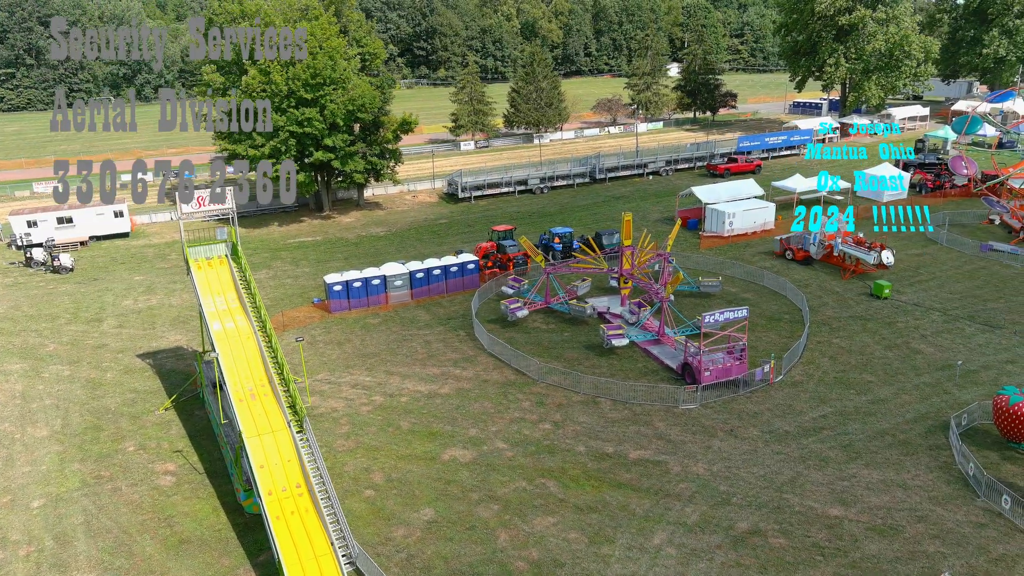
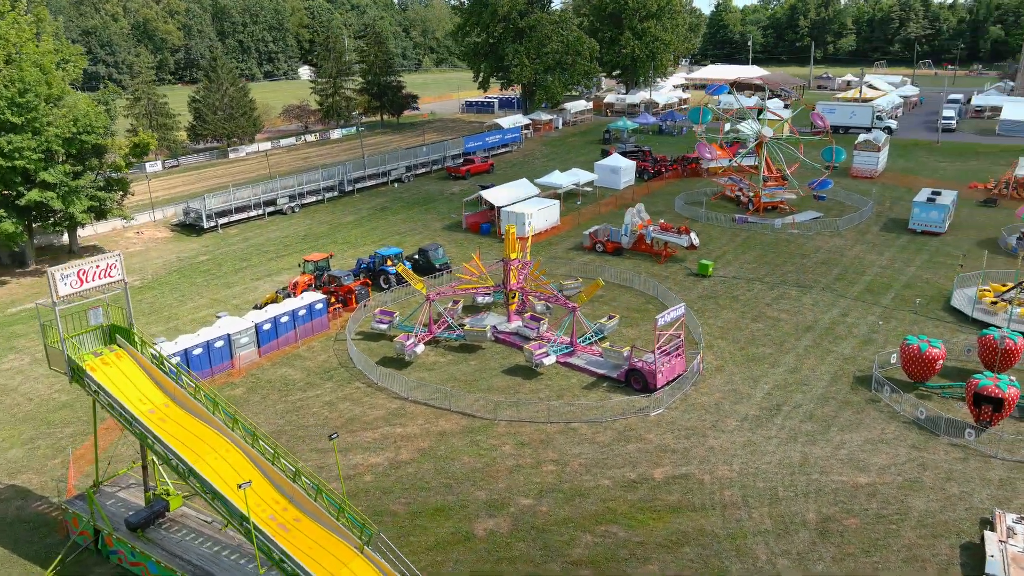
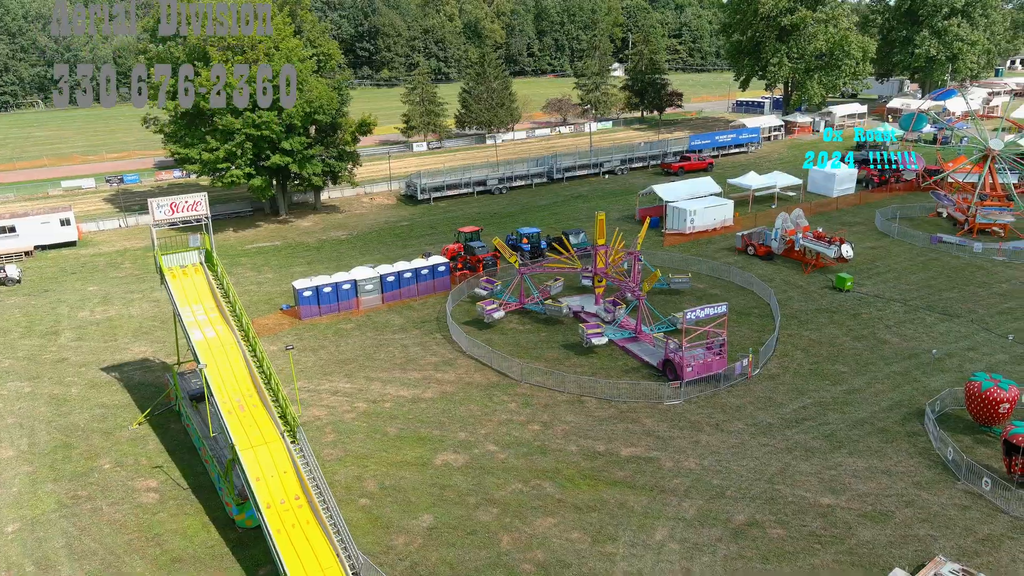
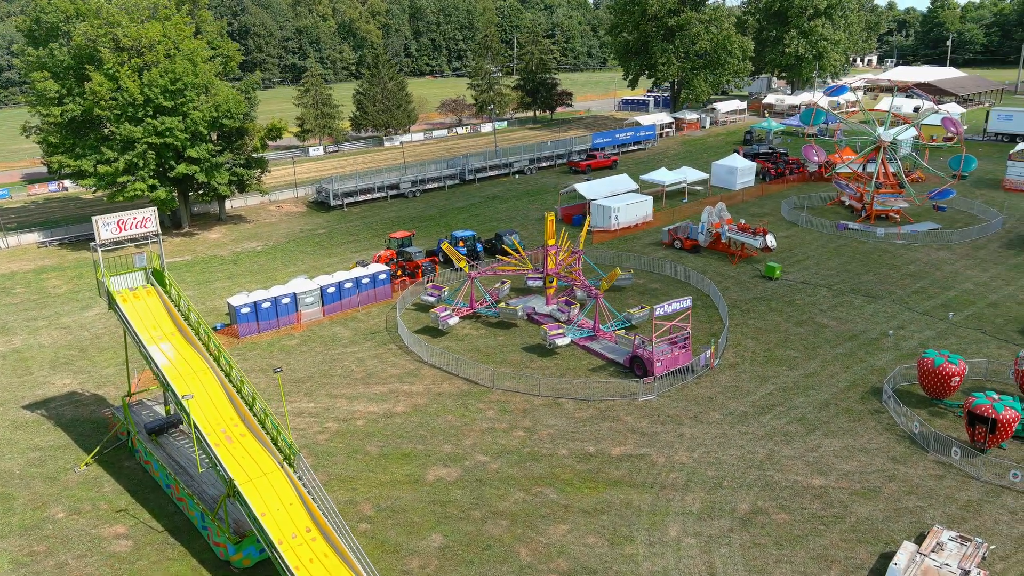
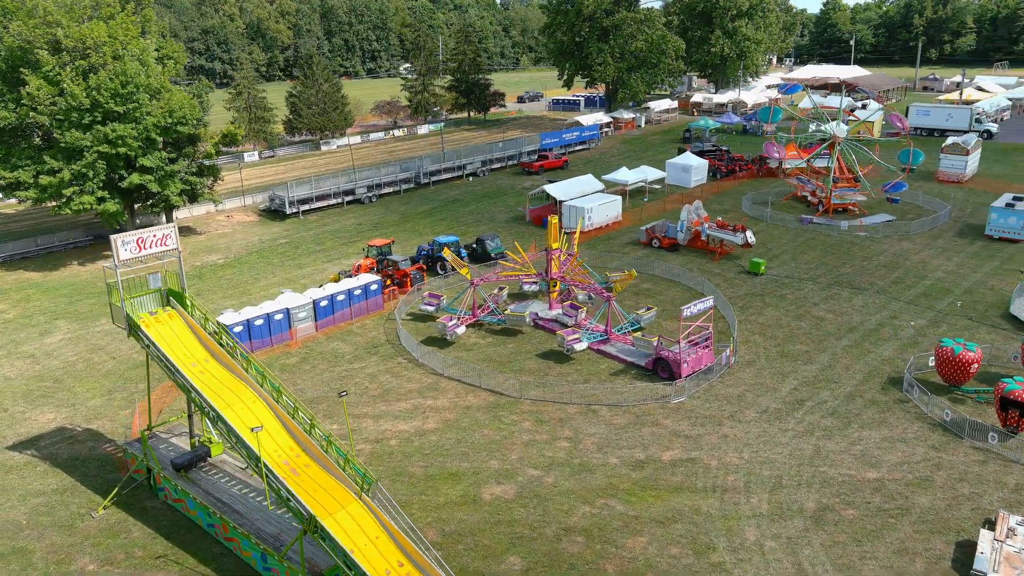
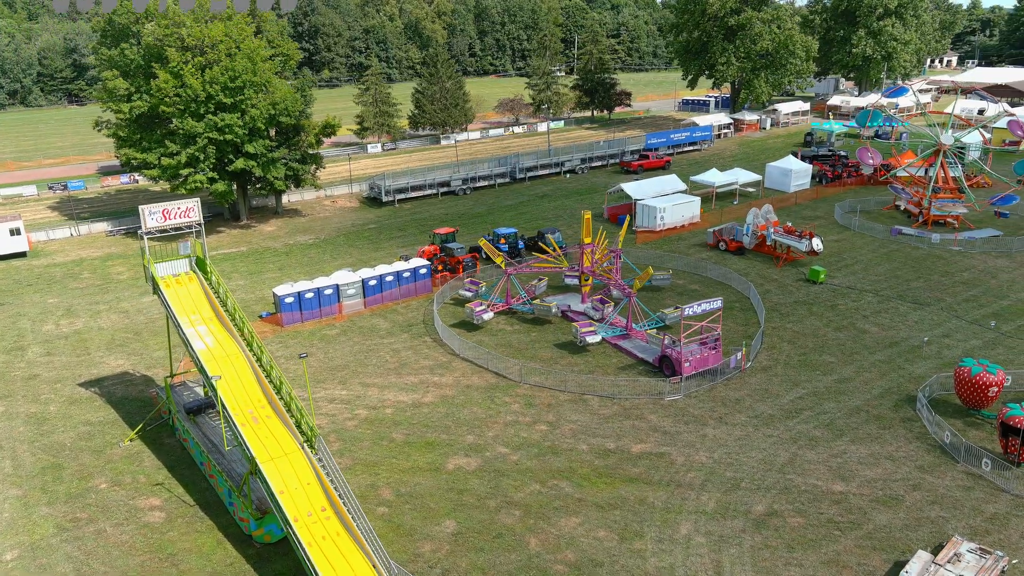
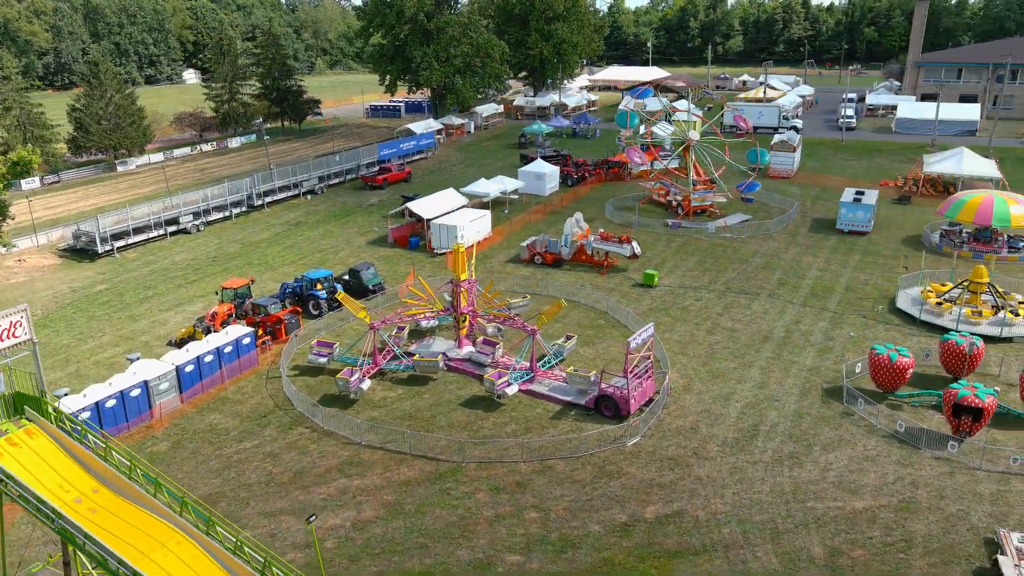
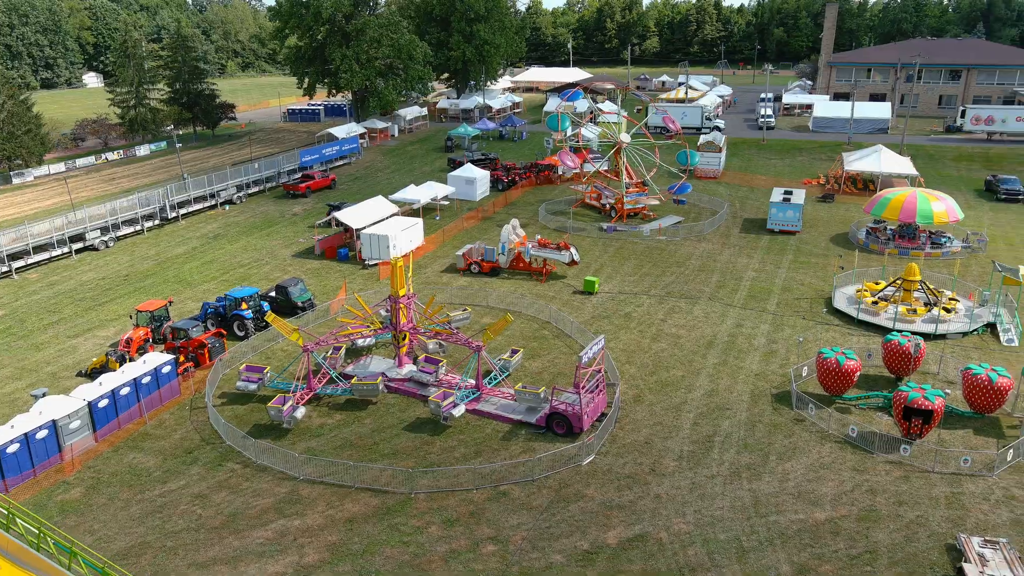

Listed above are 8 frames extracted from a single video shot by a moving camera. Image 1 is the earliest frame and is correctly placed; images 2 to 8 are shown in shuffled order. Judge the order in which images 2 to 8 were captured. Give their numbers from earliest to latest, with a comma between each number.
3, 6, 4, 5, 2, 7, 8
